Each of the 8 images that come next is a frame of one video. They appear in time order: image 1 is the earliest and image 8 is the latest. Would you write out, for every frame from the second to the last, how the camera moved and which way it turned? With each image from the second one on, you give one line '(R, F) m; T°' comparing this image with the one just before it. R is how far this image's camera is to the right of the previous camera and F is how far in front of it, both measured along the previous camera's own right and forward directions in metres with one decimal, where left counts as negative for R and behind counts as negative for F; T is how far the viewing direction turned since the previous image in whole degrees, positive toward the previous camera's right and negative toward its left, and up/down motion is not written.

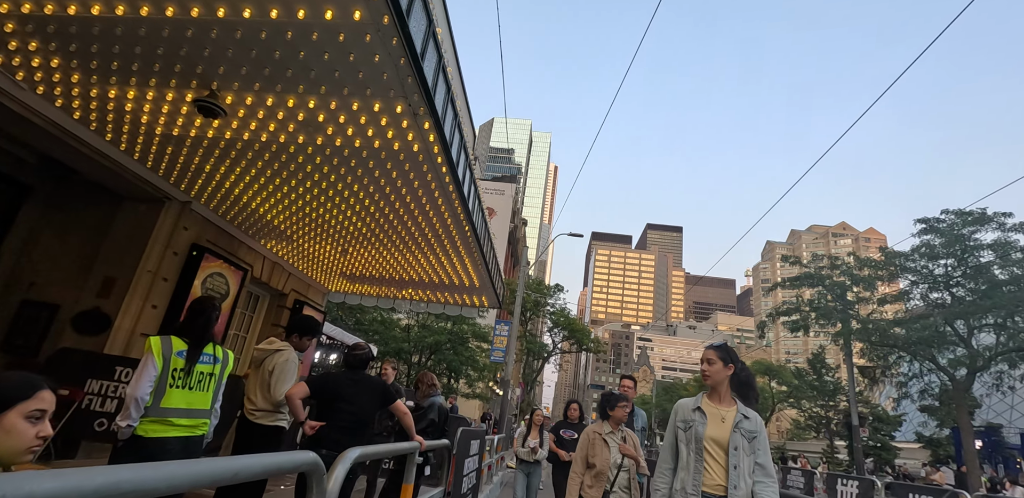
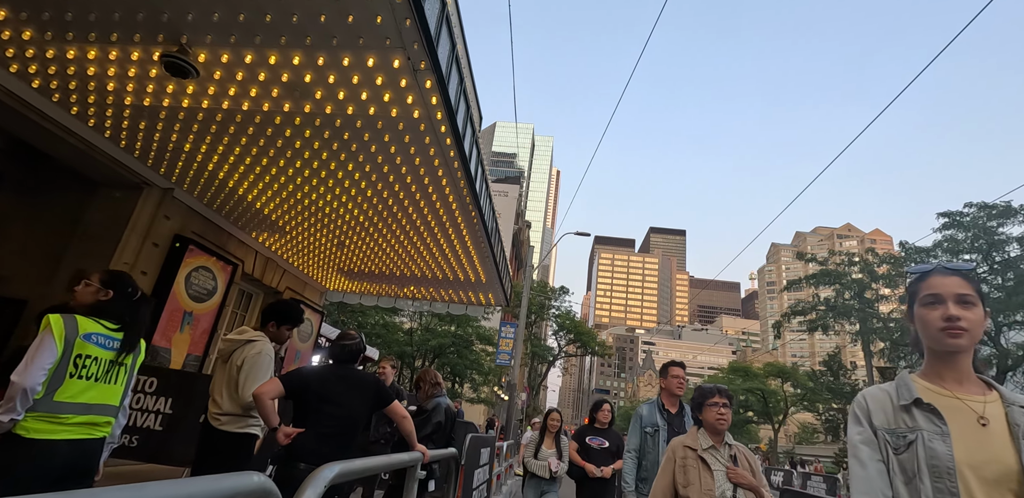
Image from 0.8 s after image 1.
(-0.1, +0.7) m; 0°
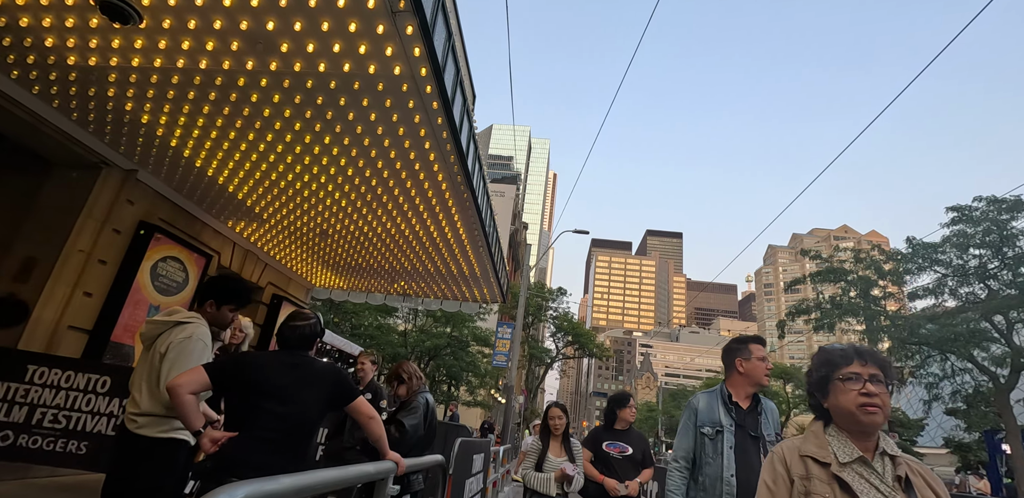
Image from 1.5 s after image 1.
(0.0, +0.6) m; 0°
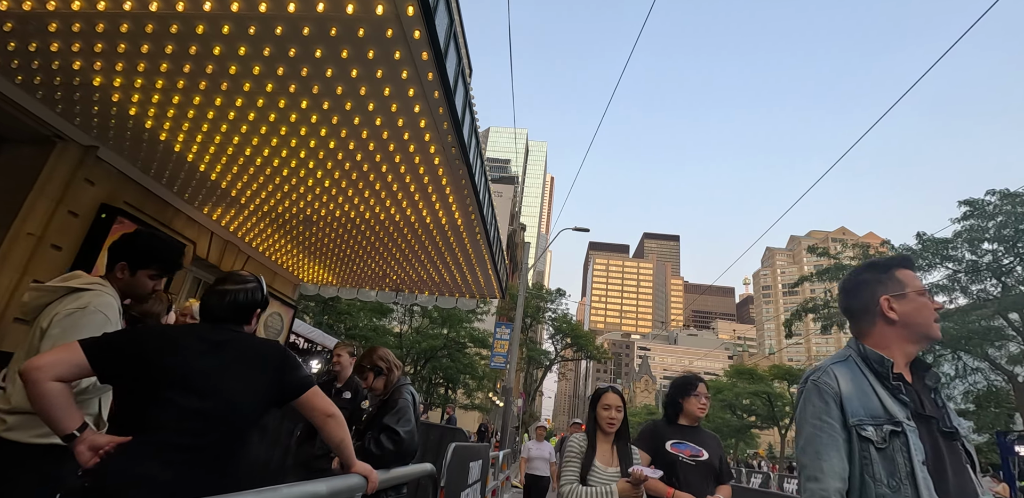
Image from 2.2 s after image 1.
(0.0, +0.6) m; 0°
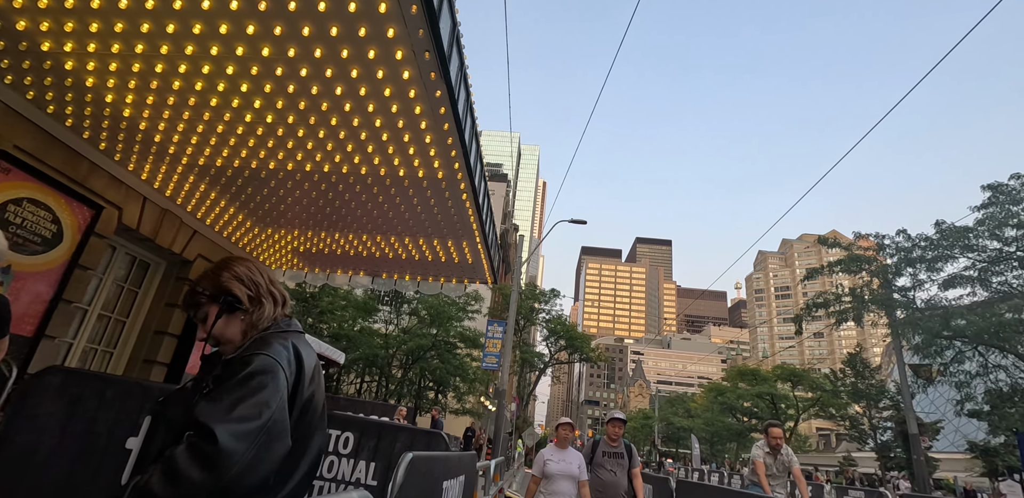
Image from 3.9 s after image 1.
(0.0, +1.3) m; +1°
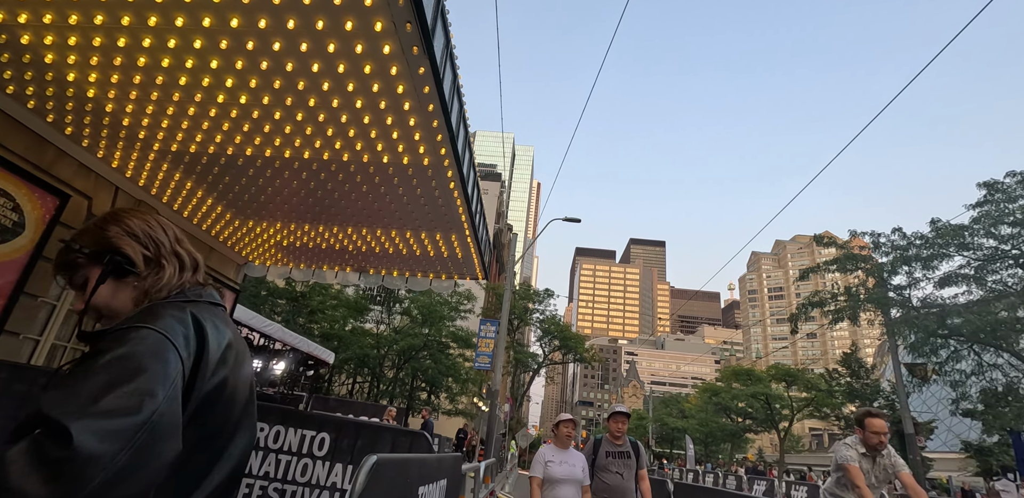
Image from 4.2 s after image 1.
(0.0, +0.3) m; +1°
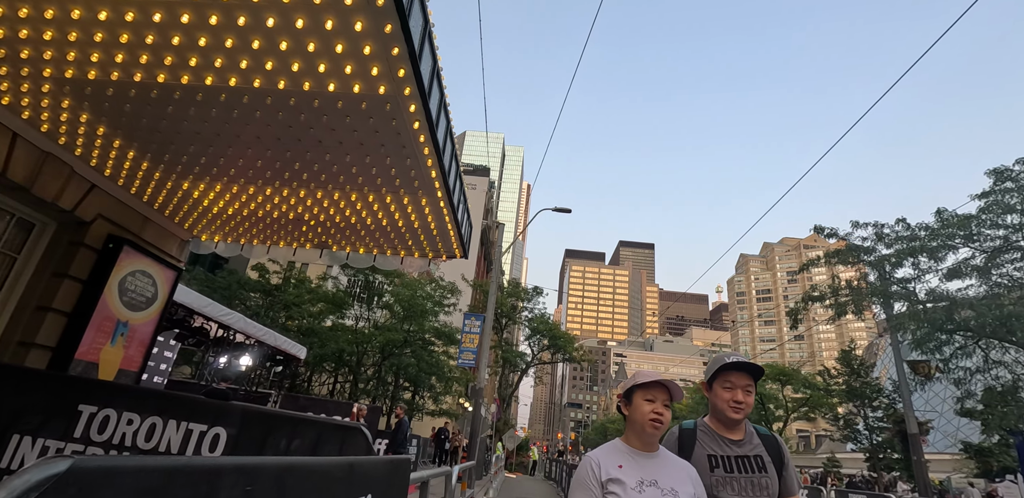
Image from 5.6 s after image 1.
(+0.1, +1.0) m; +1°
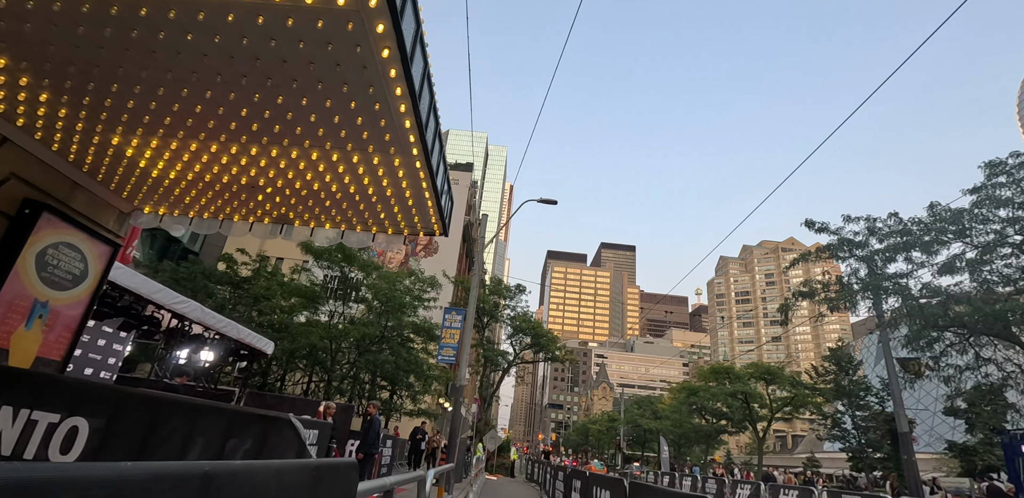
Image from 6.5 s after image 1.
(-0.1, +0.8) m; +2°
